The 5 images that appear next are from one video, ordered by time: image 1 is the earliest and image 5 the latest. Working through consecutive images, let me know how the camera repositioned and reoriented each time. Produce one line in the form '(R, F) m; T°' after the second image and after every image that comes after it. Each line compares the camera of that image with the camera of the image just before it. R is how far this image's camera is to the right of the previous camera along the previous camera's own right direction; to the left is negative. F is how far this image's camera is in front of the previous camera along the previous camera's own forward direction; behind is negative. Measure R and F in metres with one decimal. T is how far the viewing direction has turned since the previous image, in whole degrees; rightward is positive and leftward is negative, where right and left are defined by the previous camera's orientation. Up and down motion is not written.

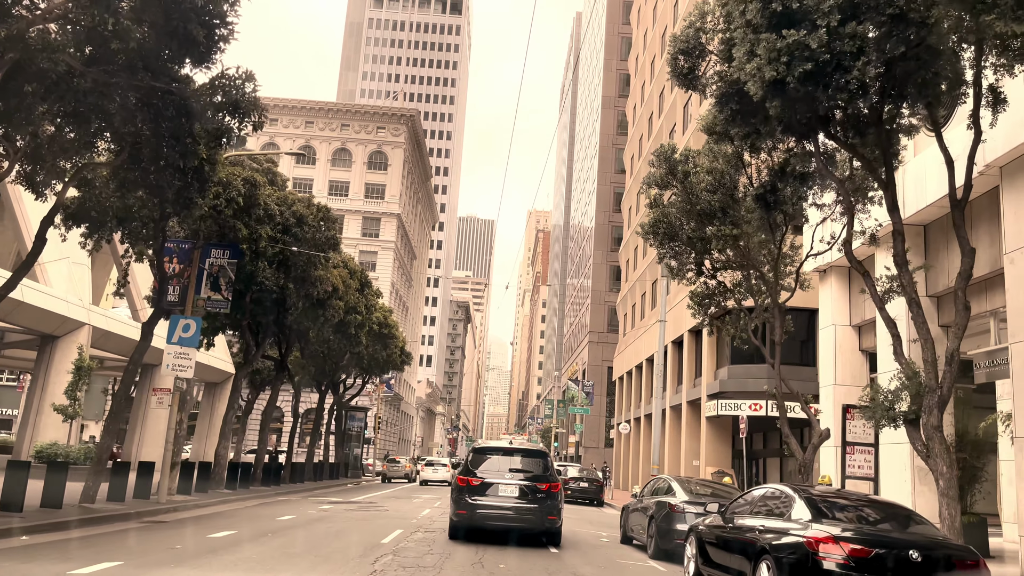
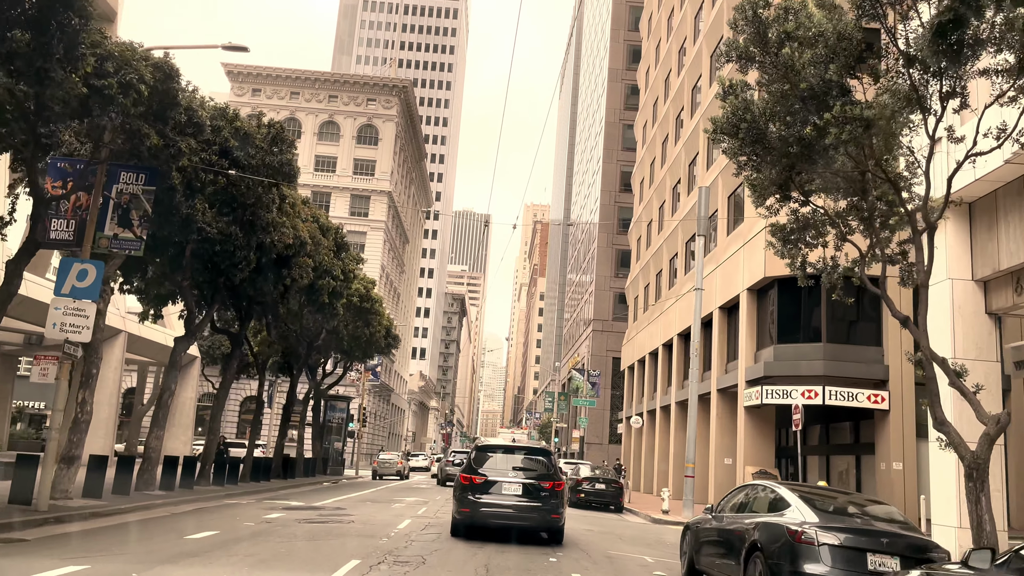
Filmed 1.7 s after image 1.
(-0.2, +4.9) m; 0°
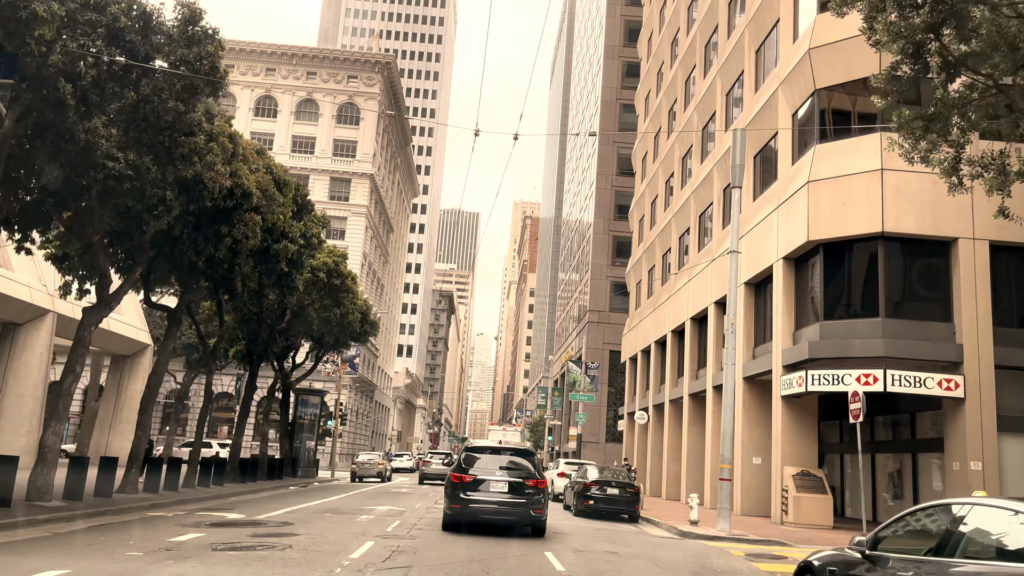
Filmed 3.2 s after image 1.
(-0.2, +4.1) m; +1°
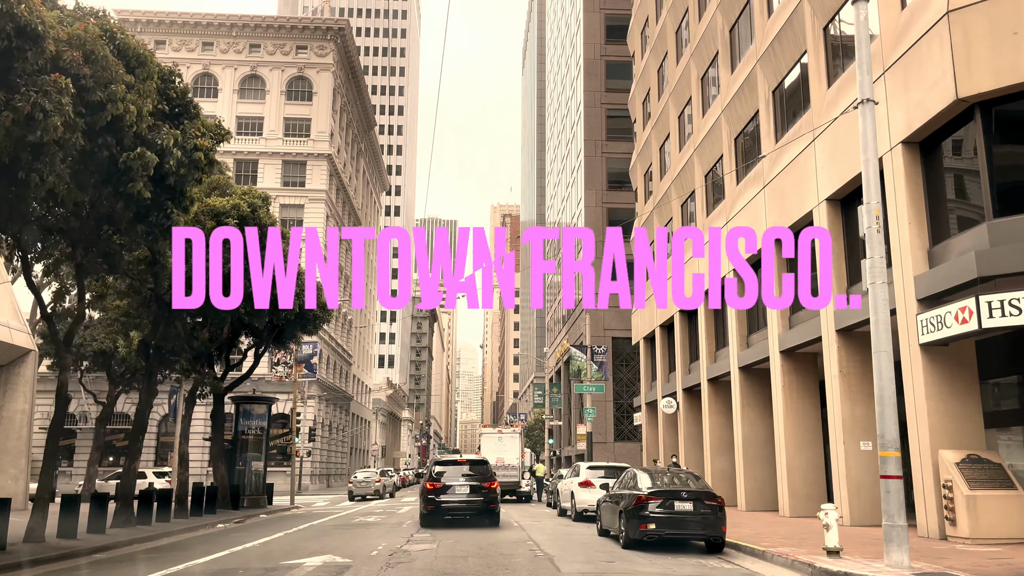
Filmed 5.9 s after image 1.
(-0.3, +7.5) m; +1°
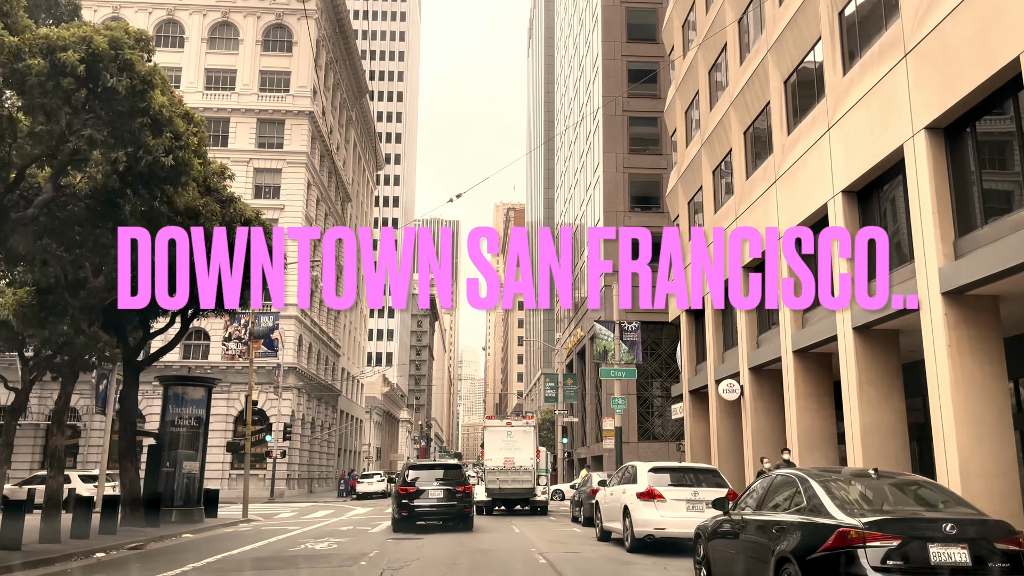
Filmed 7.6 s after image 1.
(-0.3, +7.2) m; 0°
